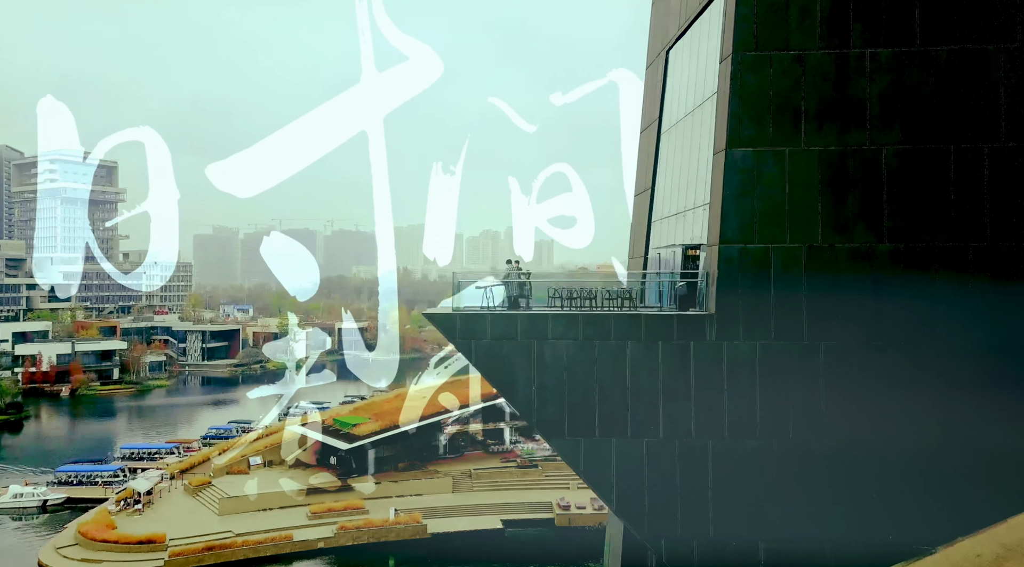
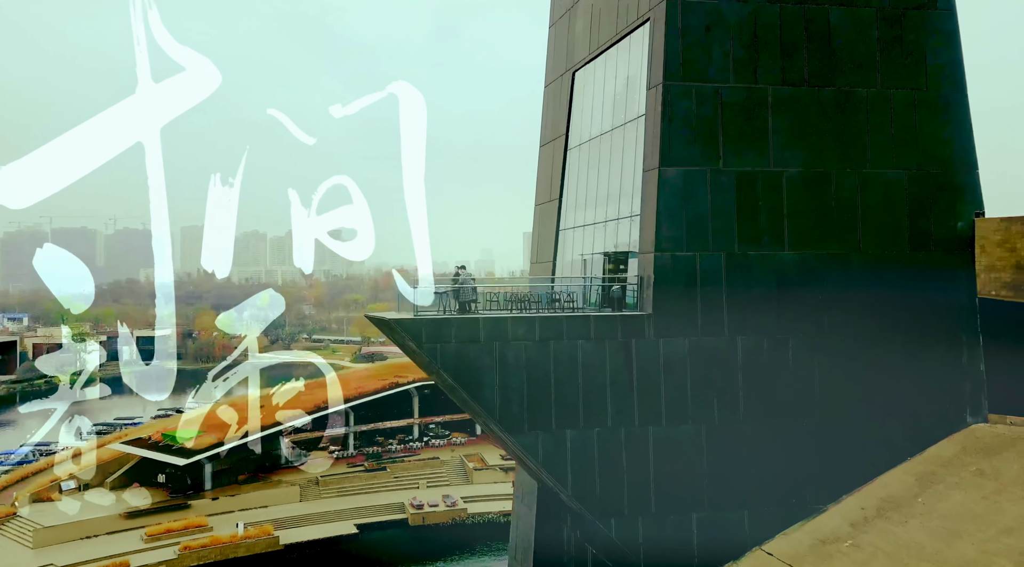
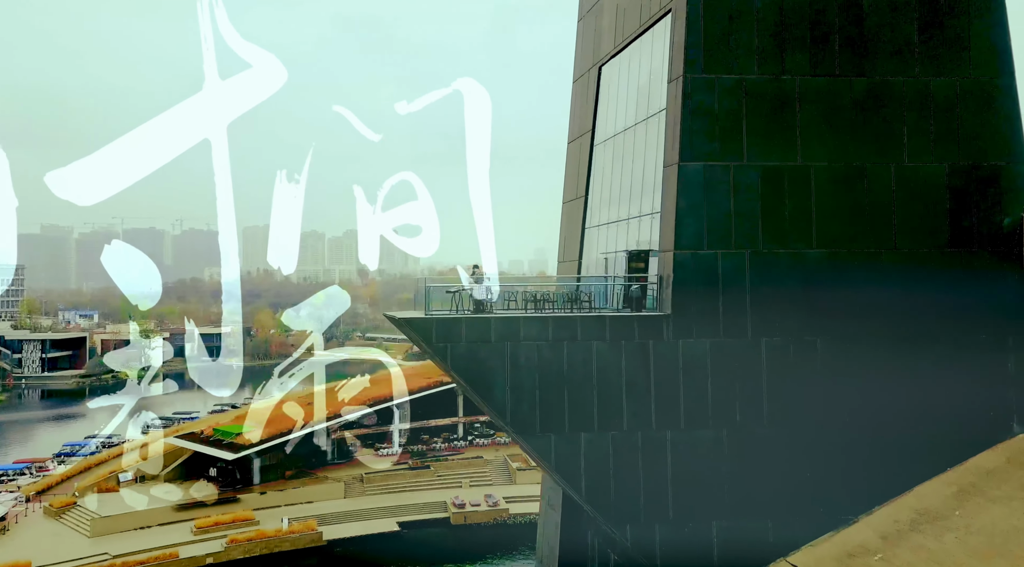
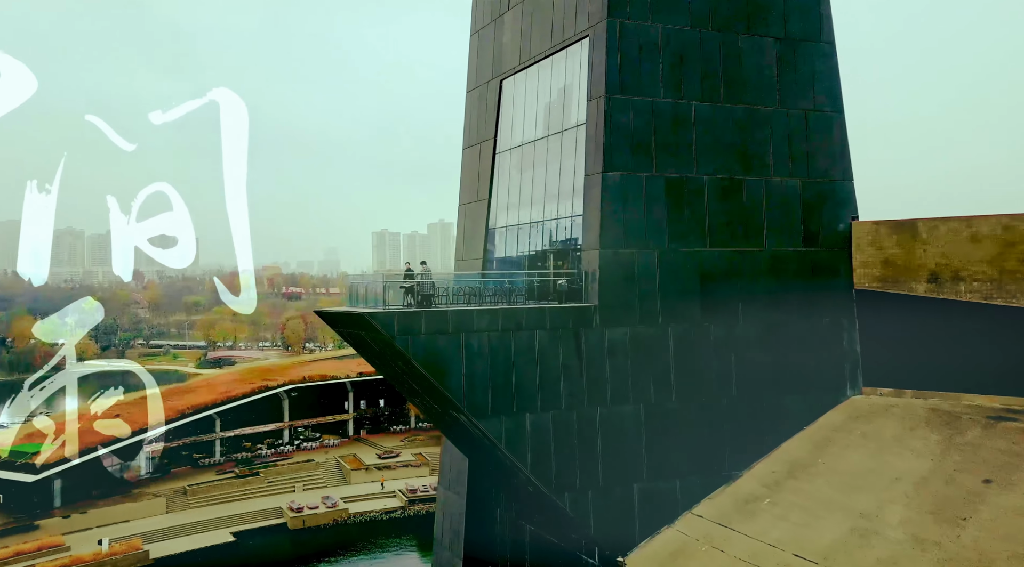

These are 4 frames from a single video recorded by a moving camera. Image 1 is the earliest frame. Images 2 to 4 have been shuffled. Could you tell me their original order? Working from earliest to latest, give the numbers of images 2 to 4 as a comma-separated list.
3, 2, 4
